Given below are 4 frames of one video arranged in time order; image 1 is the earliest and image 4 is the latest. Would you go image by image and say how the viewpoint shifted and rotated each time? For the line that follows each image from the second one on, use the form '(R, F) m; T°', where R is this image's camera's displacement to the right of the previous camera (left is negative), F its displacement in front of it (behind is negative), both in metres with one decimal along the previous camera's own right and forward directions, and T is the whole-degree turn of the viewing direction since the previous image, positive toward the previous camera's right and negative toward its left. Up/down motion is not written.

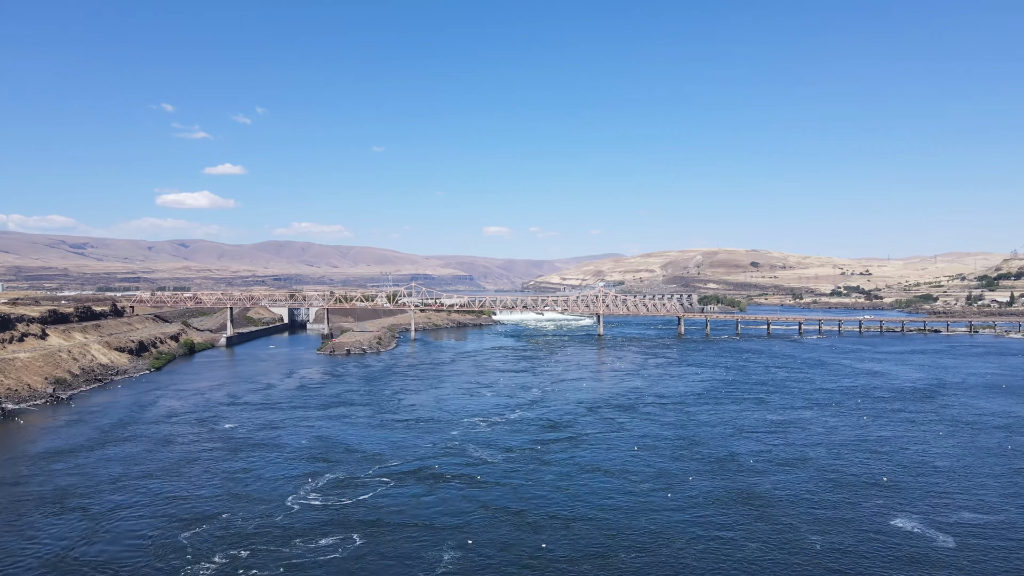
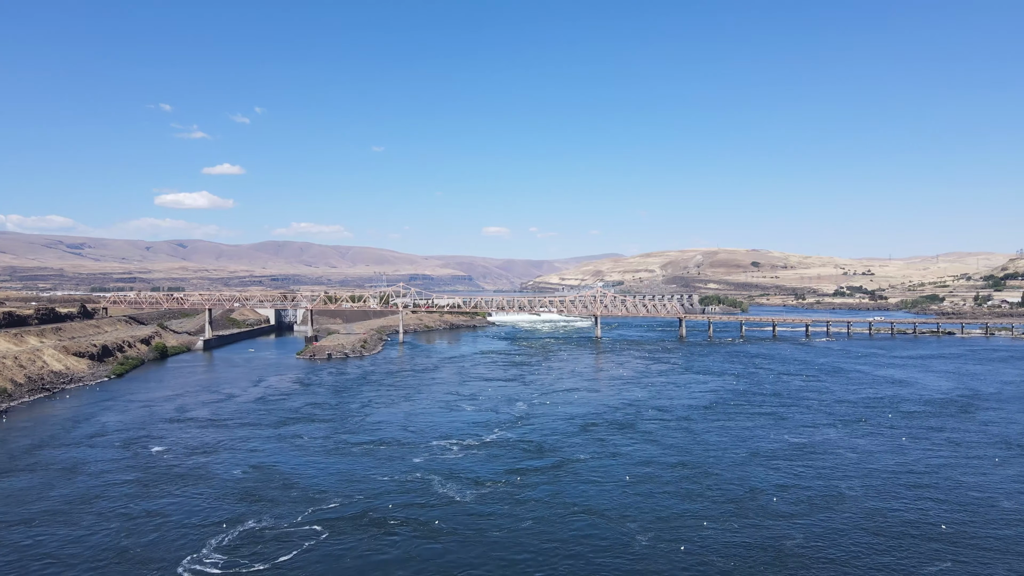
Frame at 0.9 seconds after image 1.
(+0.5, +3.1) m; 0°
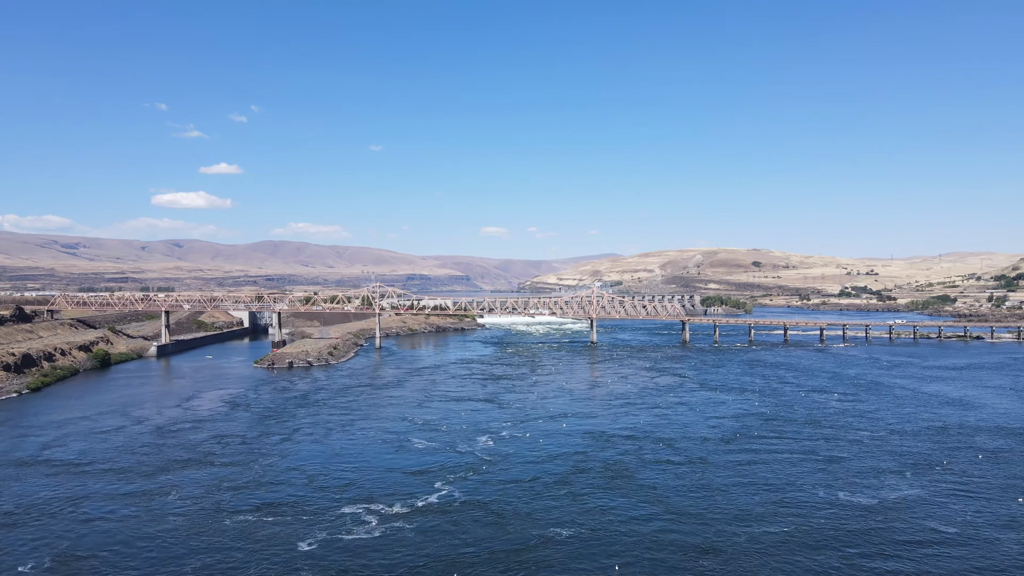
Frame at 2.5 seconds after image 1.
(+0.8, +5.5) m; 0°
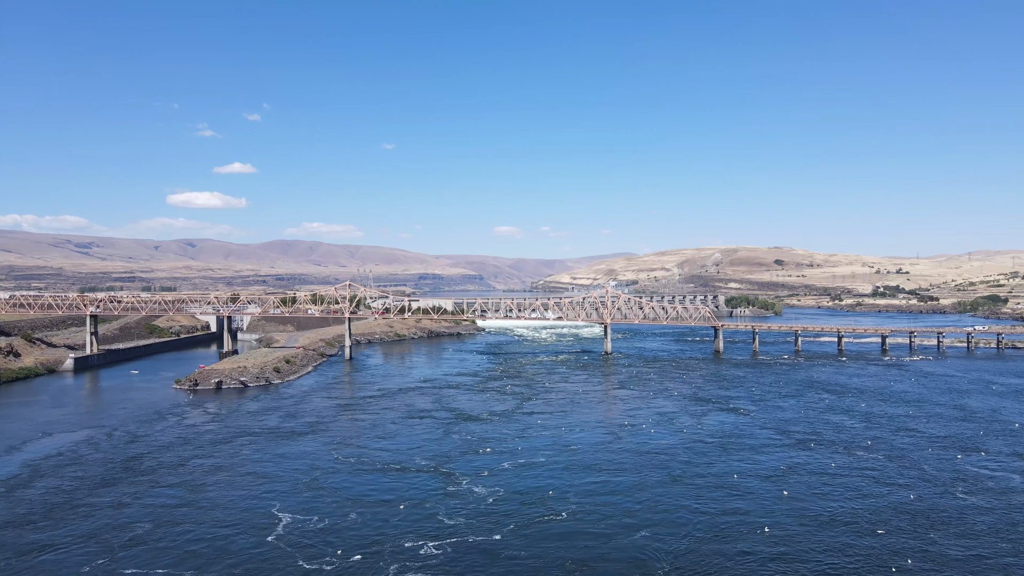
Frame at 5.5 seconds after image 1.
(+1.1, +10.0) m; -1°
